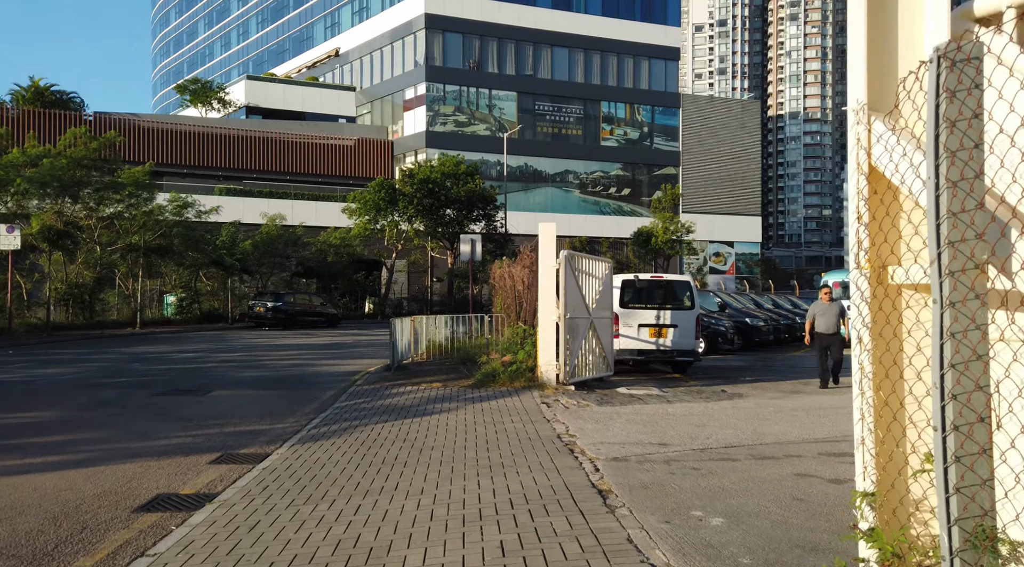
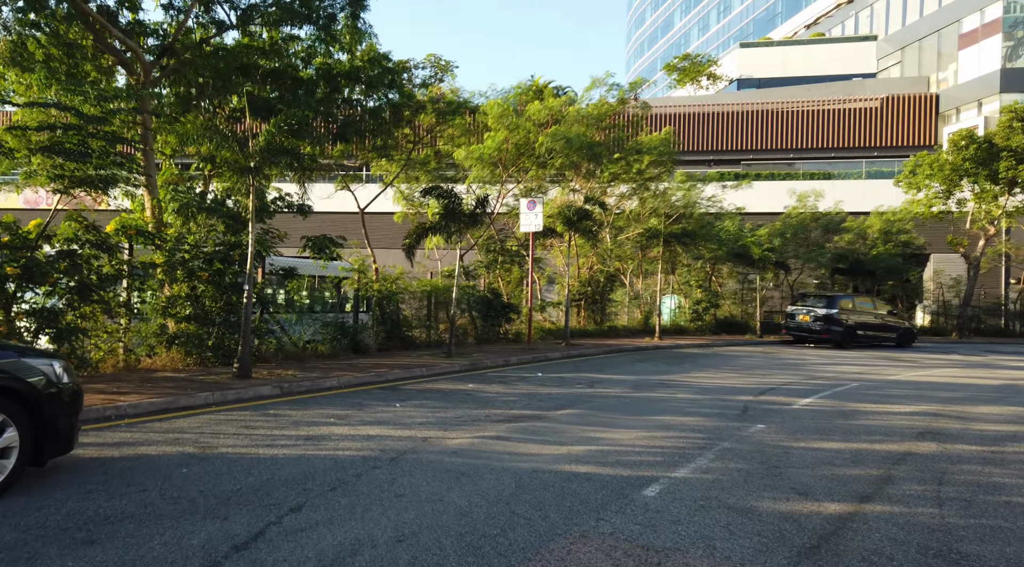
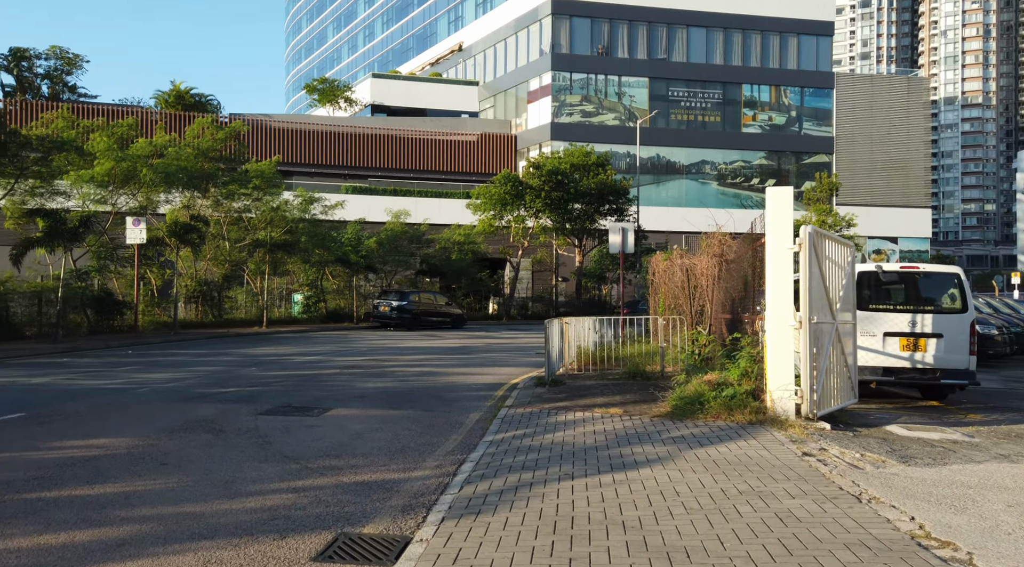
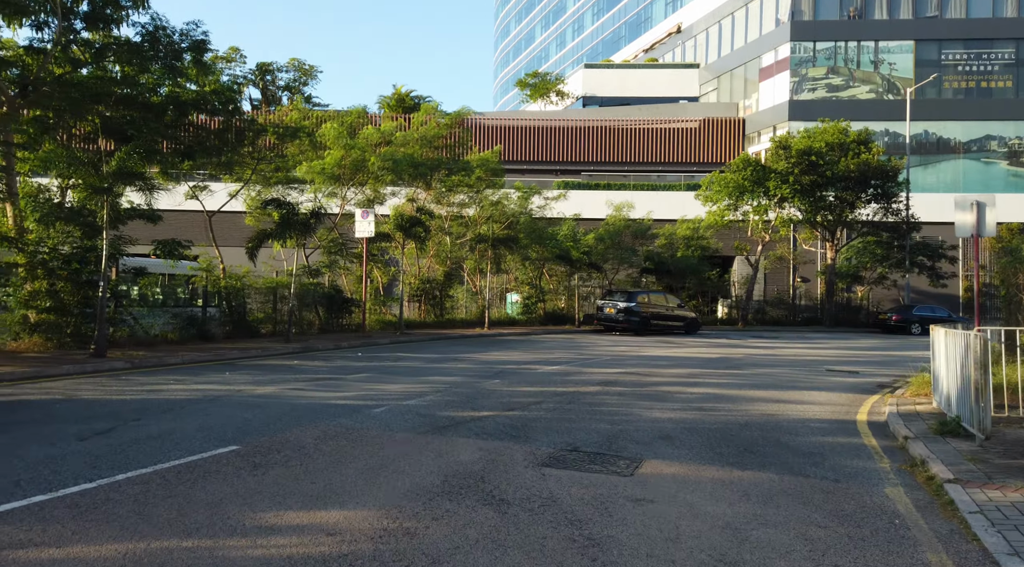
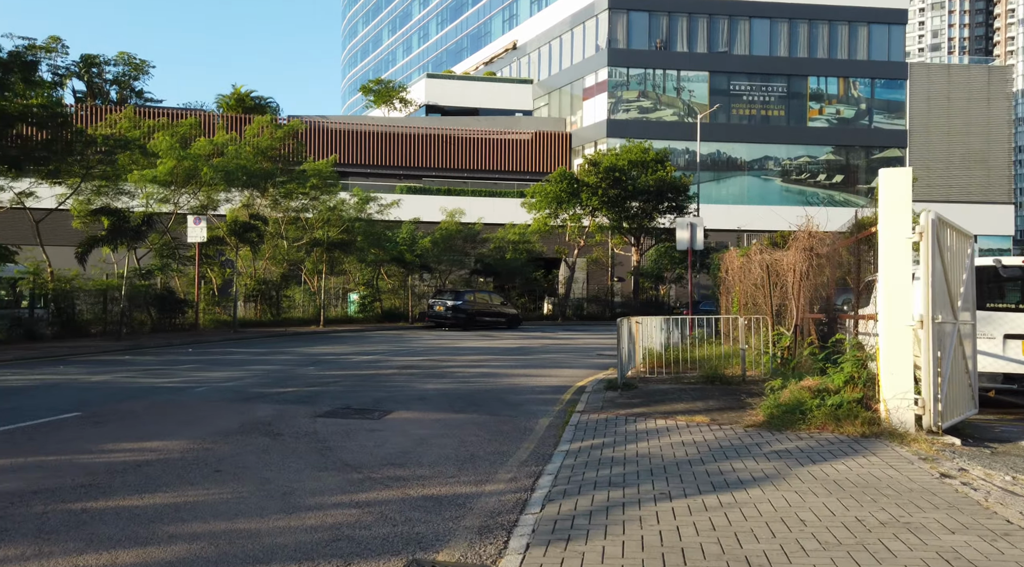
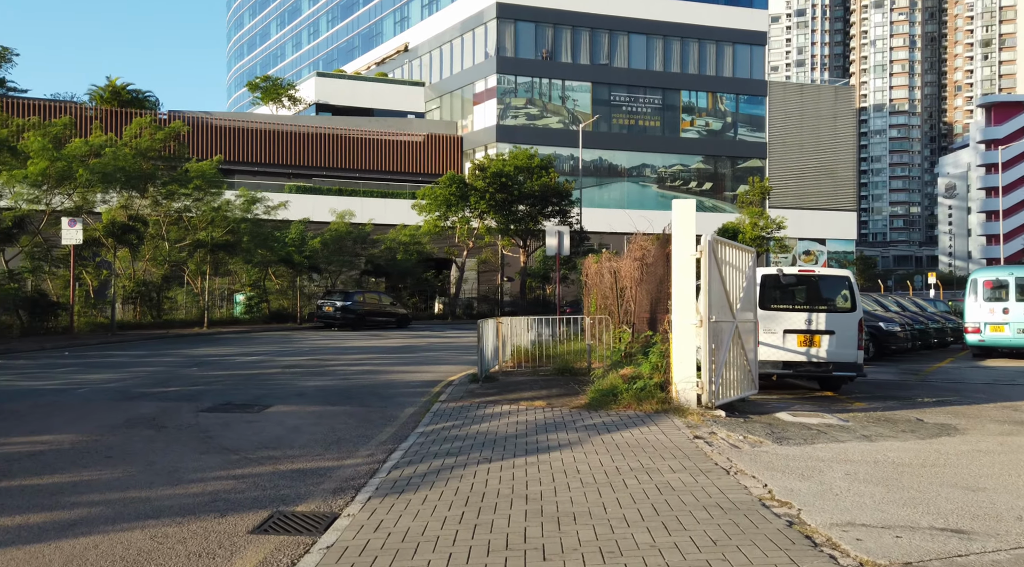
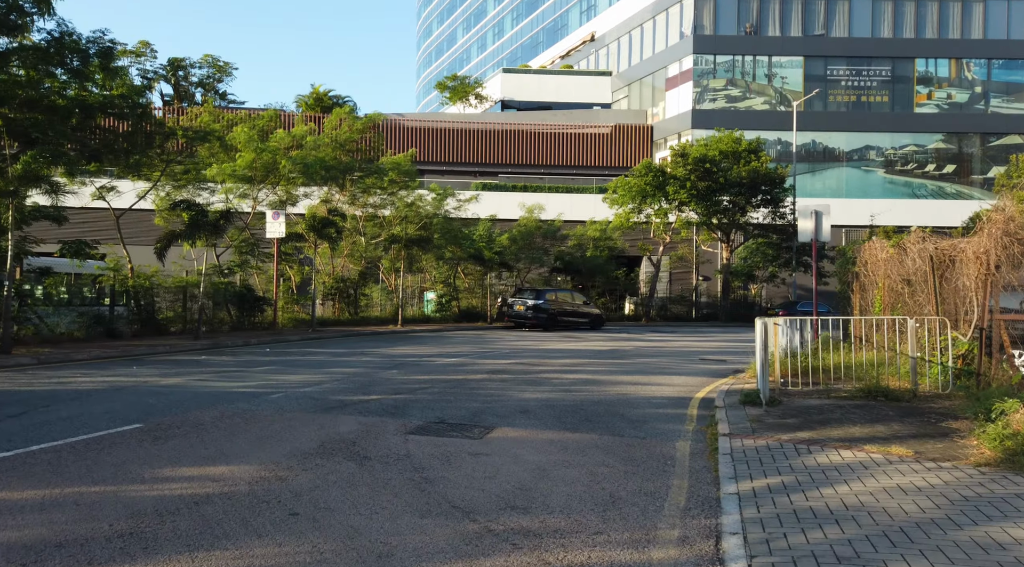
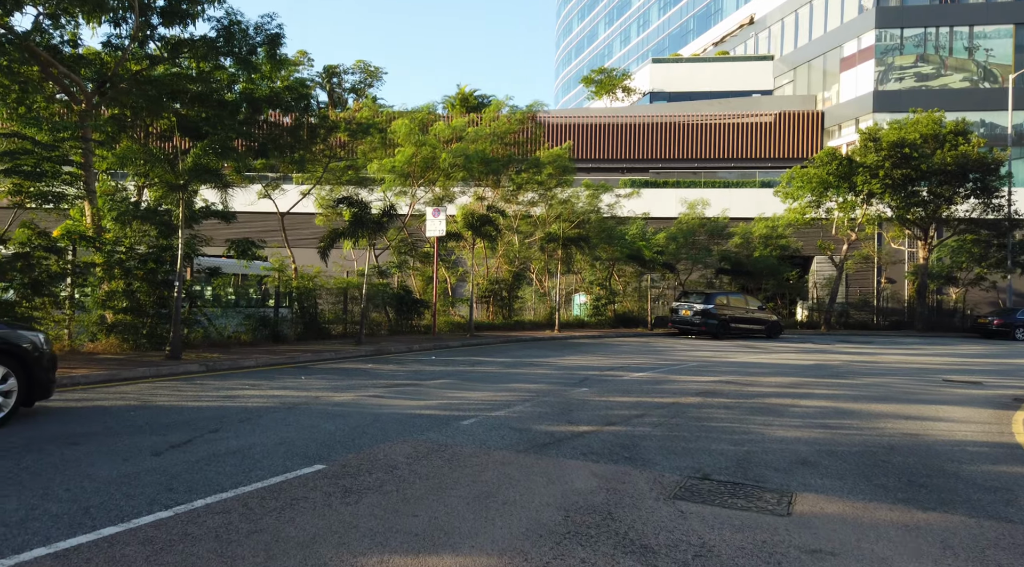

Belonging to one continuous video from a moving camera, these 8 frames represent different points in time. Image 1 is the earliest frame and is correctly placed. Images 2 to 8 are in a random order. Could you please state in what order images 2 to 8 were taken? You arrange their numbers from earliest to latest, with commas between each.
6, 3, 5, 7, 4, 8, 2
